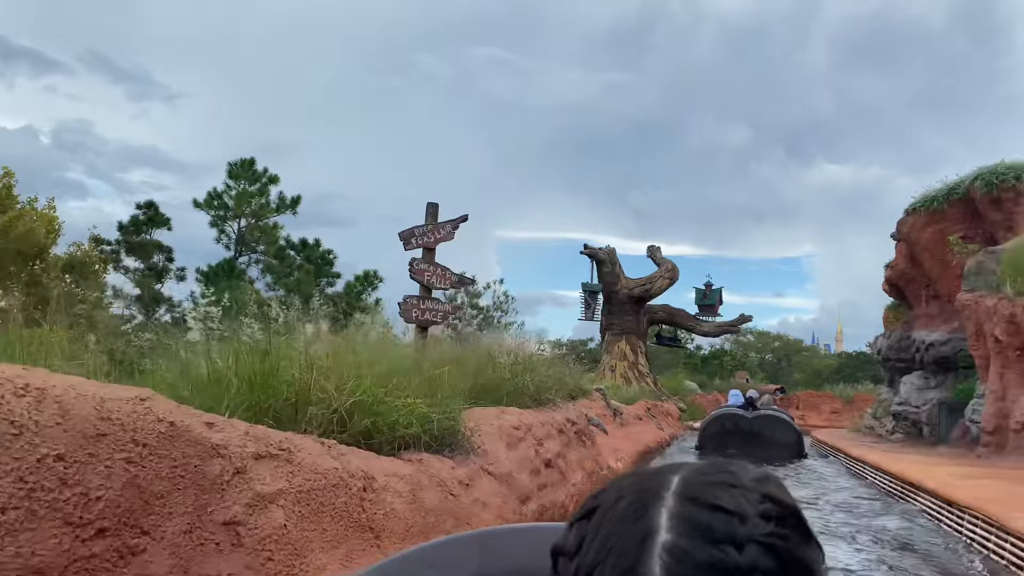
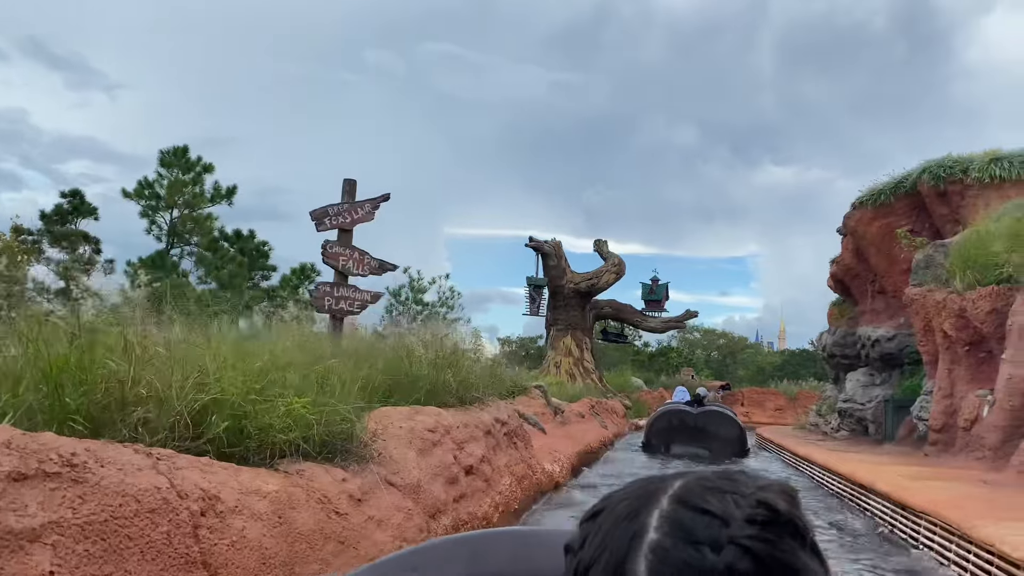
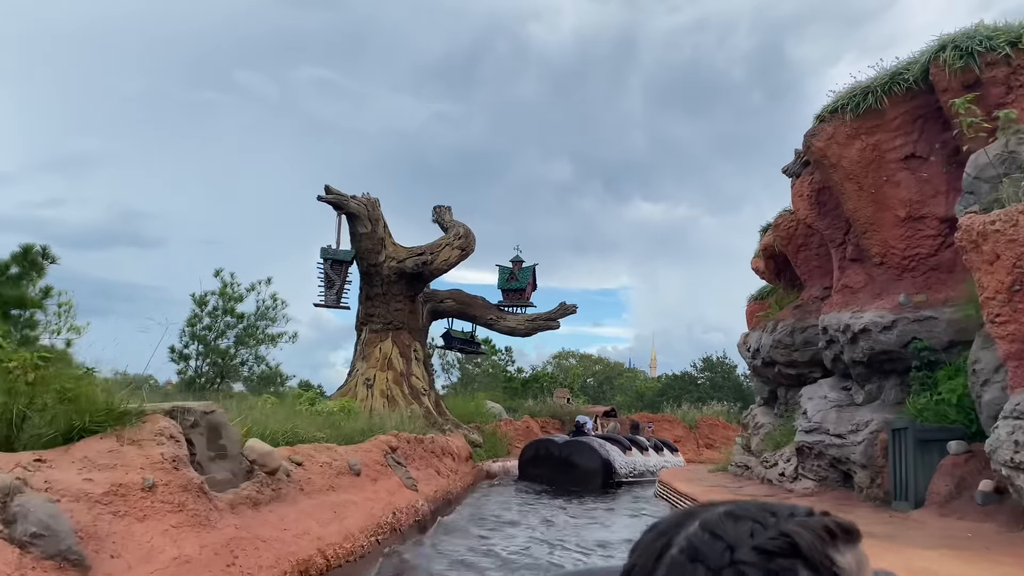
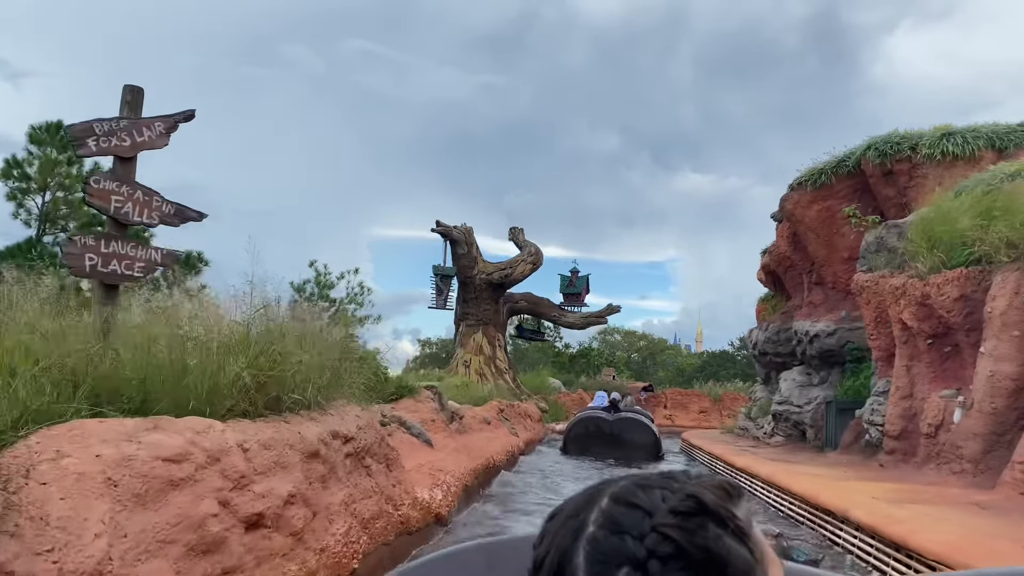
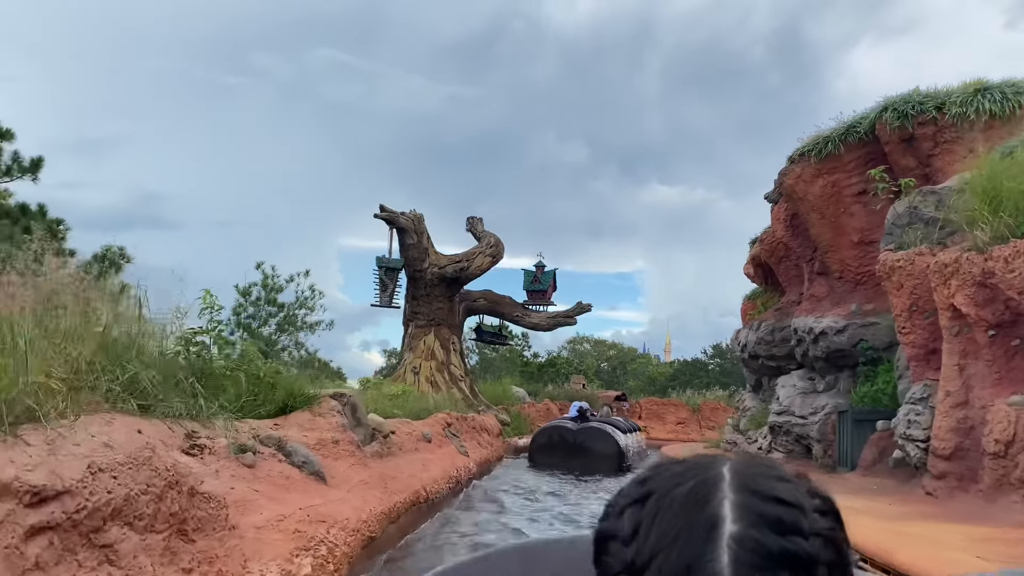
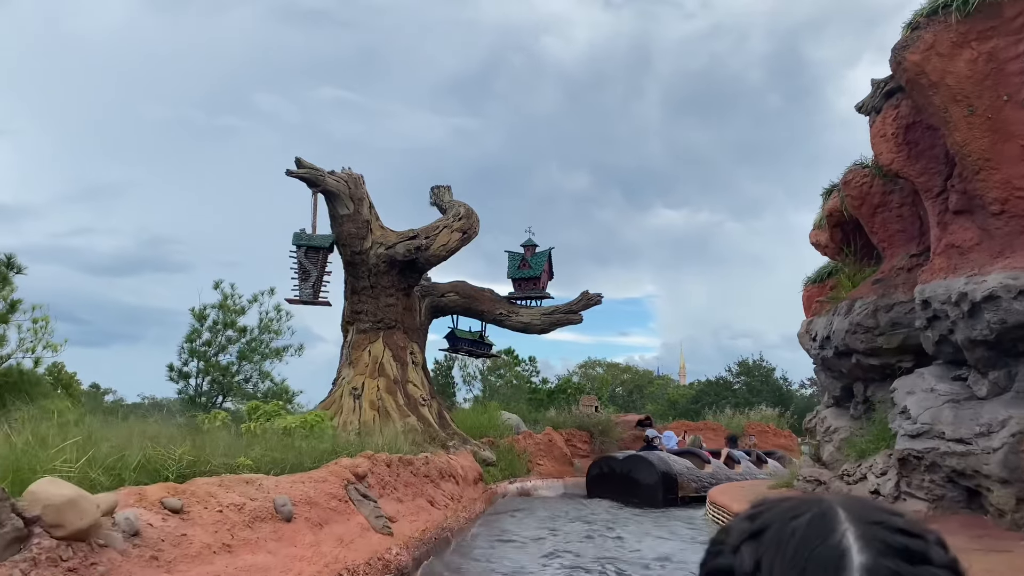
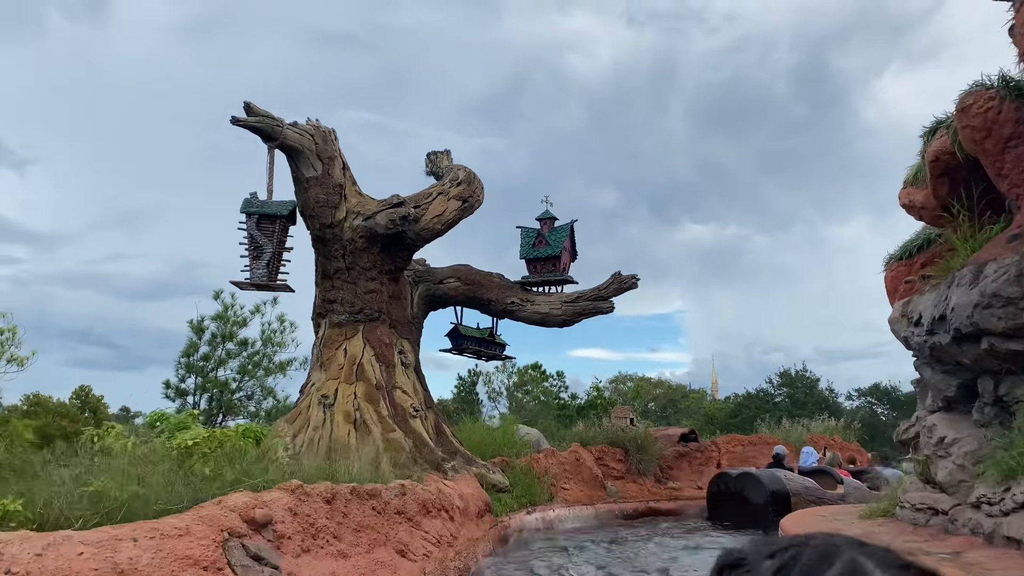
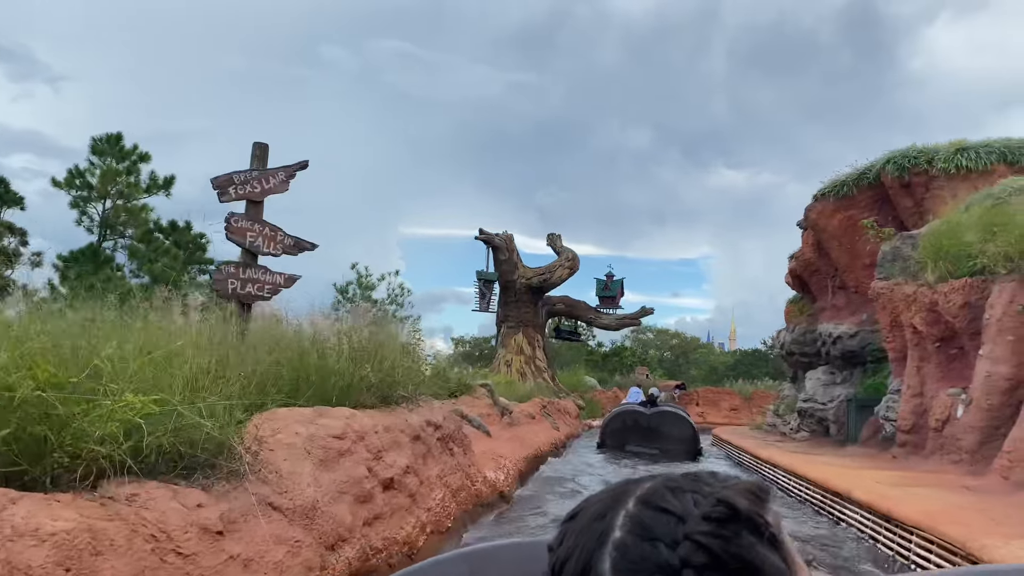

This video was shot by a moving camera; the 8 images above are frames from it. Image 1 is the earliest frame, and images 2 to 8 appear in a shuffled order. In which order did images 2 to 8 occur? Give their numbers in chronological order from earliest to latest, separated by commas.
2, 8, 4, 5, 3, 6, 7
